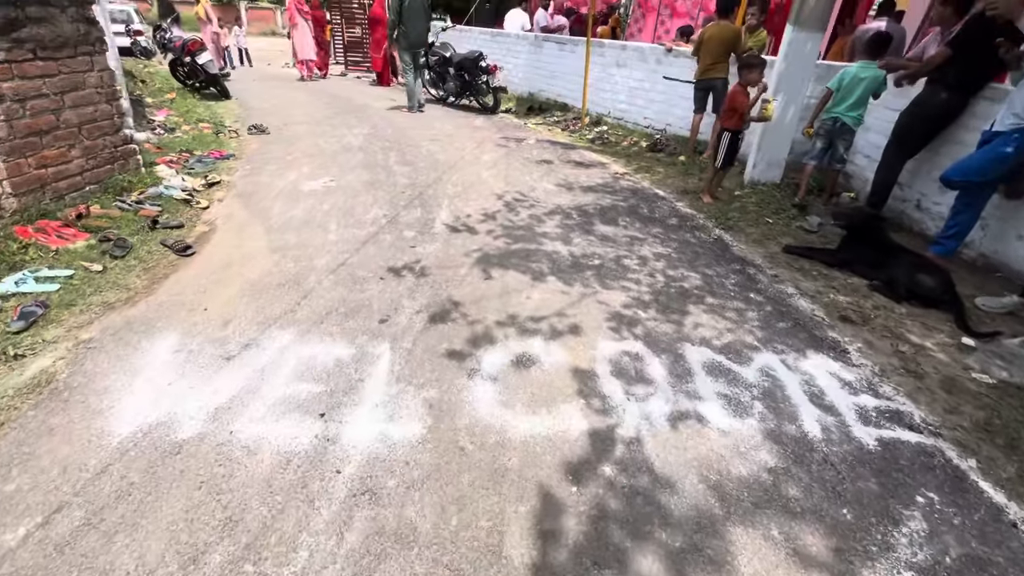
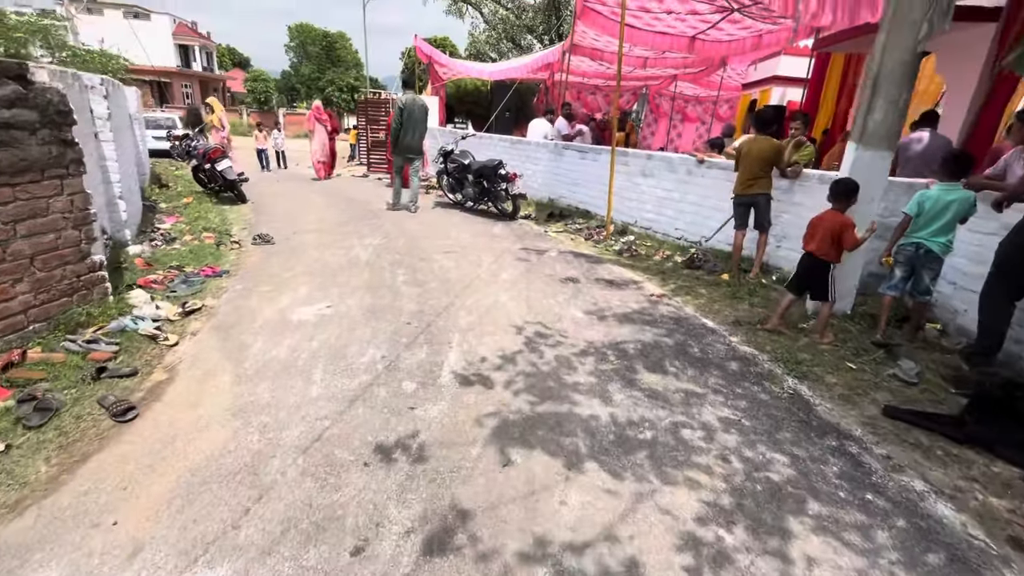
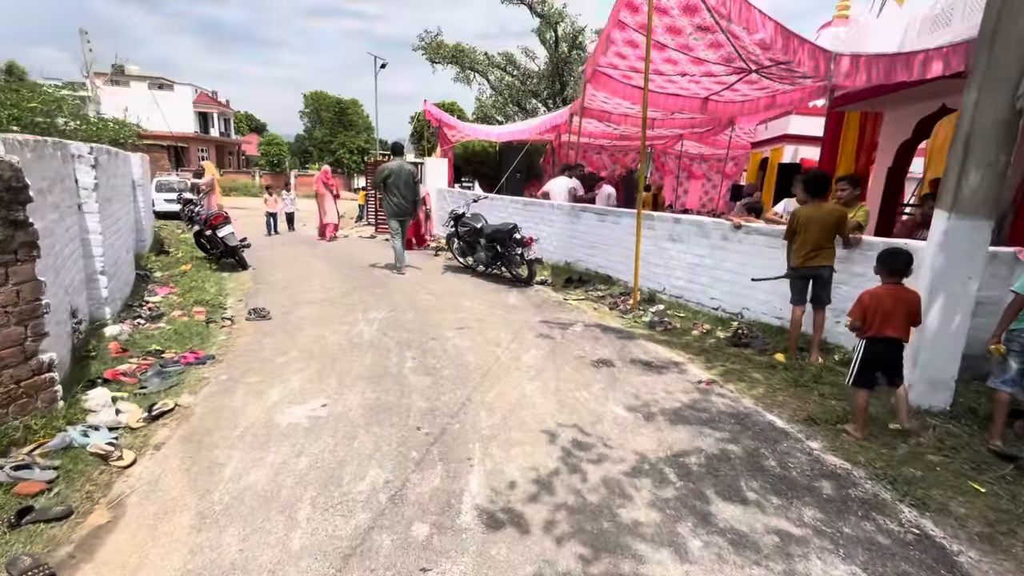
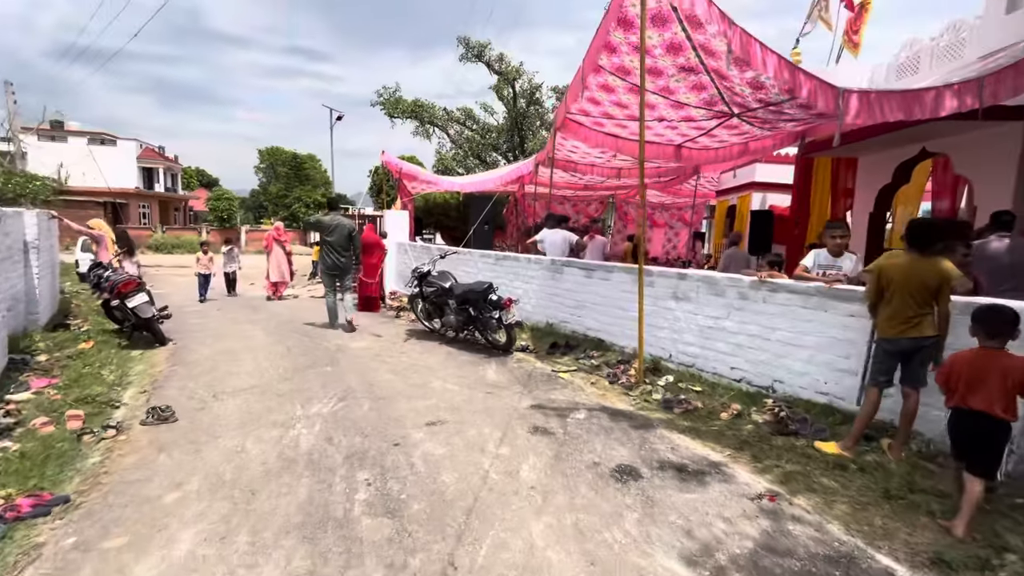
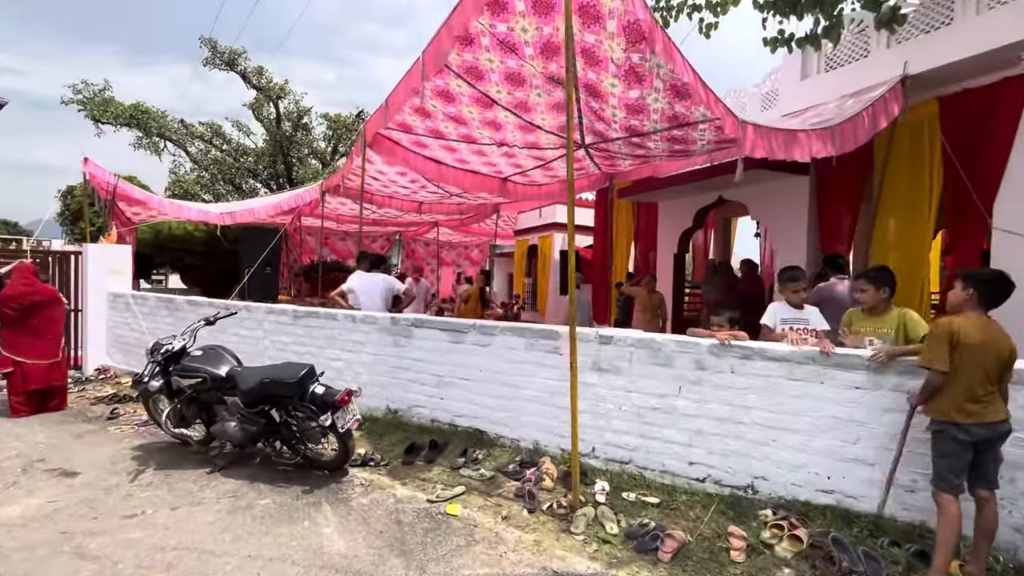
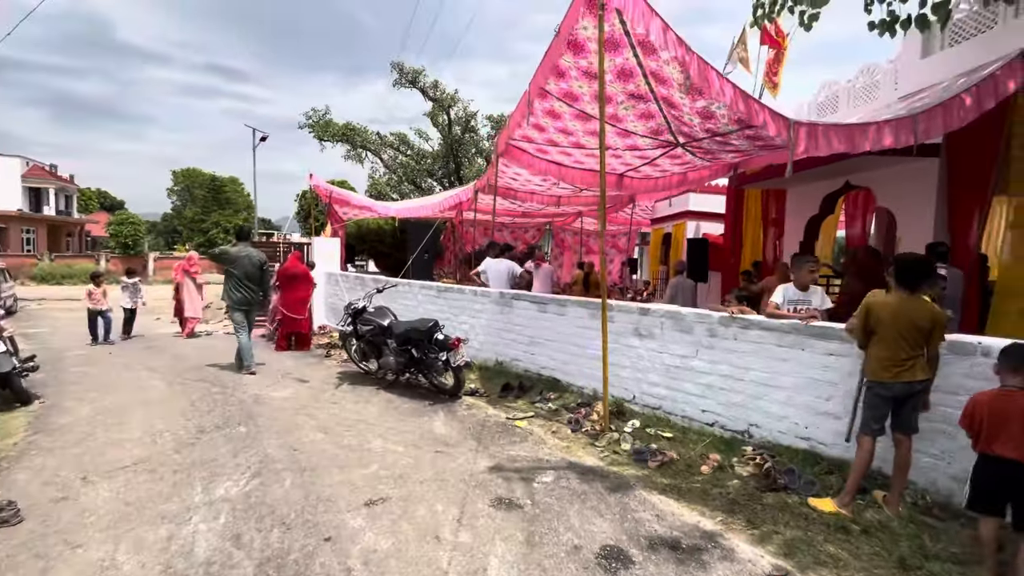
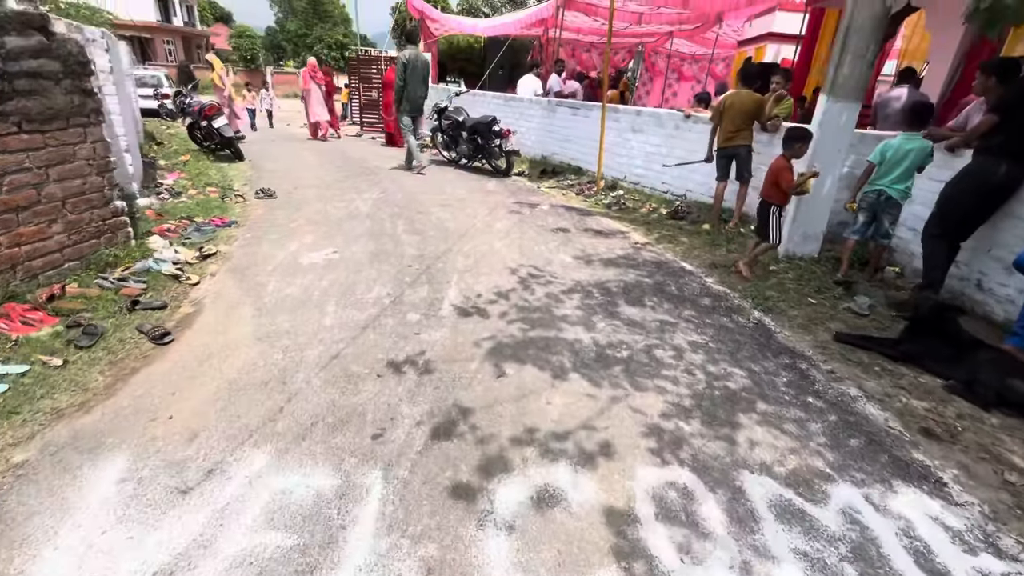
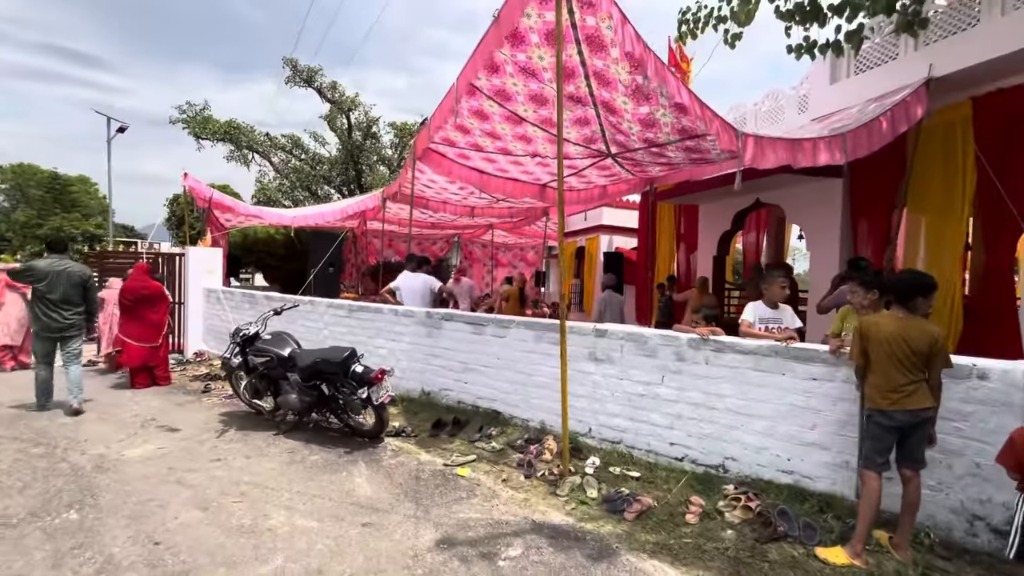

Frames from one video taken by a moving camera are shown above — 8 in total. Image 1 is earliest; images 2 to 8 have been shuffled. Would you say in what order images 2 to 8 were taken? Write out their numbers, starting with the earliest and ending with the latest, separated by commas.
7, 2, 3, 4, 6, 8, 5
